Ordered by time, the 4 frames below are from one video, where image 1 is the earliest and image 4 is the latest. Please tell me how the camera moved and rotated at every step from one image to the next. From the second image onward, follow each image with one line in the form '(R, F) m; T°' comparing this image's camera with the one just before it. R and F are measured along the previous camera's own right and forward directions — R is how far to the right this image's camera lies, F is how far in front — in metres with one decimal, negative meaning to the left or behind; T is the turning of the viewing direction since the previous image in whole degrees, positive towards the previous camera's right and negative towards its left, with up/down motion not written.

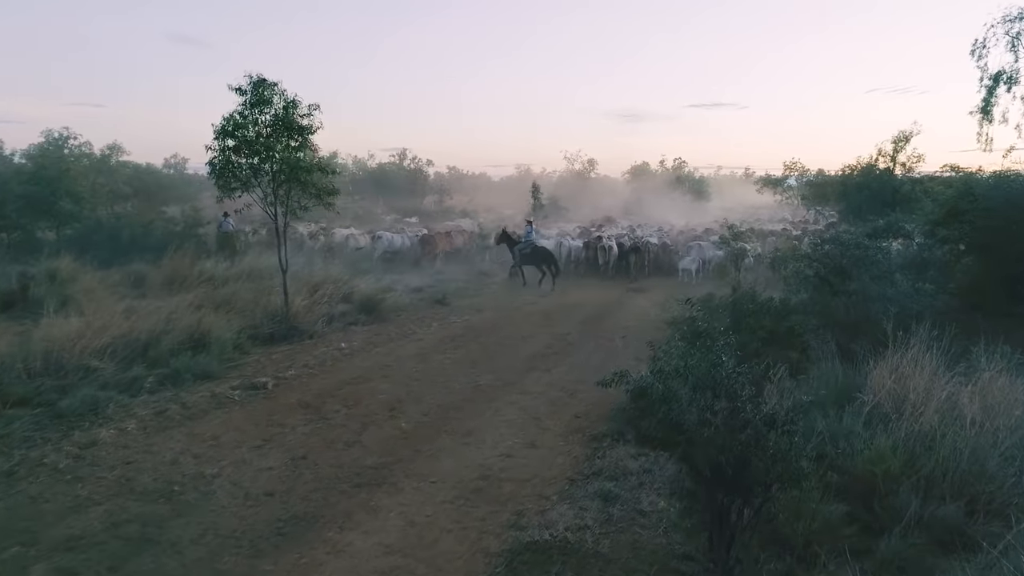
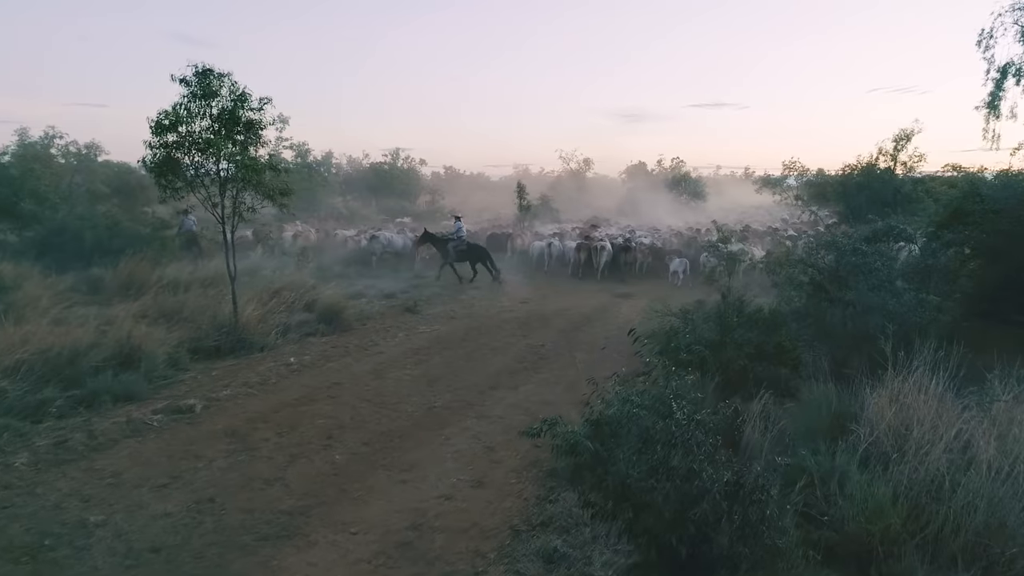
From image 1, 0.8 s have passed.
(+0.5, +1.0) m; 0°
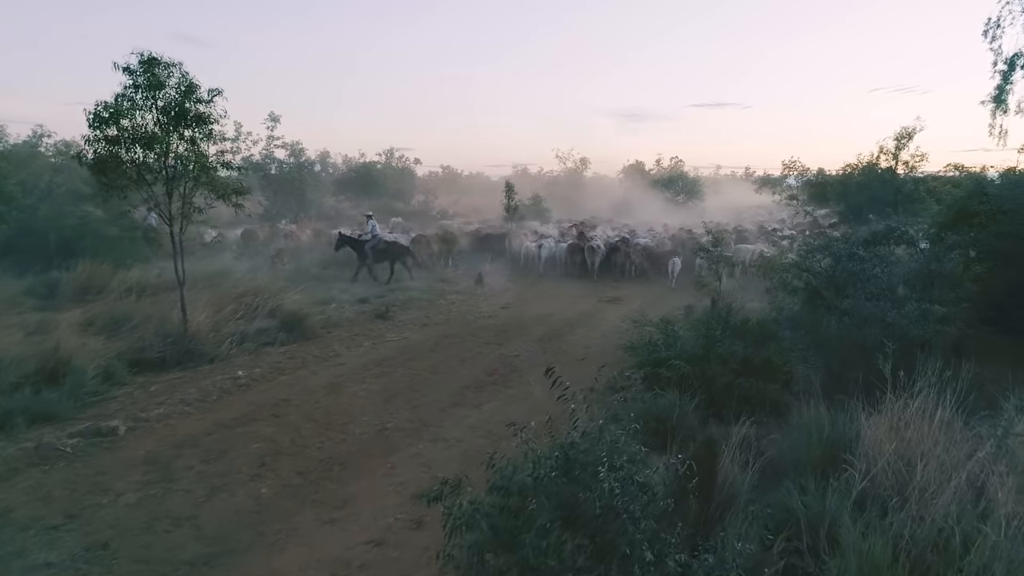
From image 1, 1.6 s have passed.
(+0.5, +0.8) m; 0°
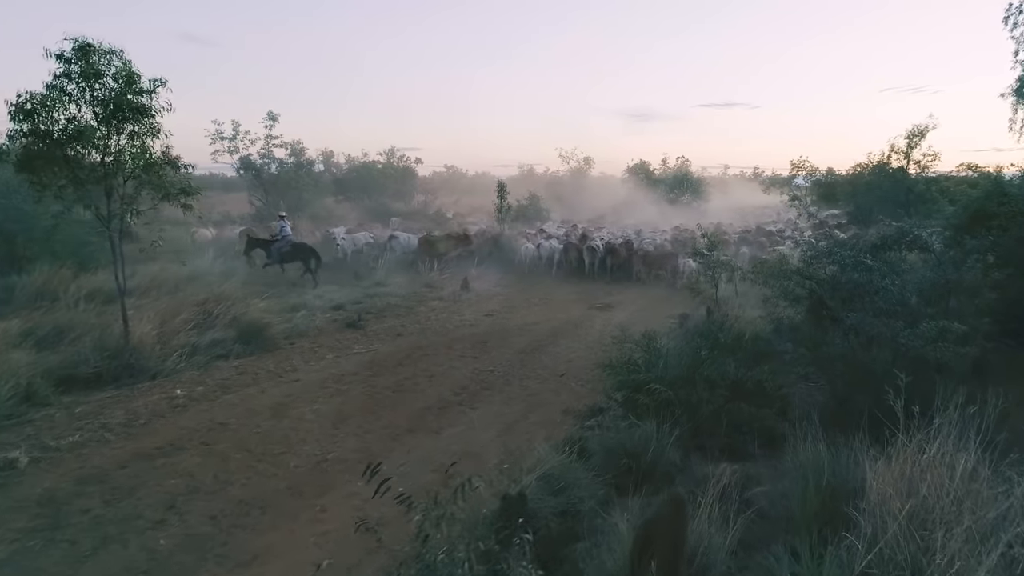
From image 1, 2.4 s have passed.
(+0.5, +1.0) m; -1°
